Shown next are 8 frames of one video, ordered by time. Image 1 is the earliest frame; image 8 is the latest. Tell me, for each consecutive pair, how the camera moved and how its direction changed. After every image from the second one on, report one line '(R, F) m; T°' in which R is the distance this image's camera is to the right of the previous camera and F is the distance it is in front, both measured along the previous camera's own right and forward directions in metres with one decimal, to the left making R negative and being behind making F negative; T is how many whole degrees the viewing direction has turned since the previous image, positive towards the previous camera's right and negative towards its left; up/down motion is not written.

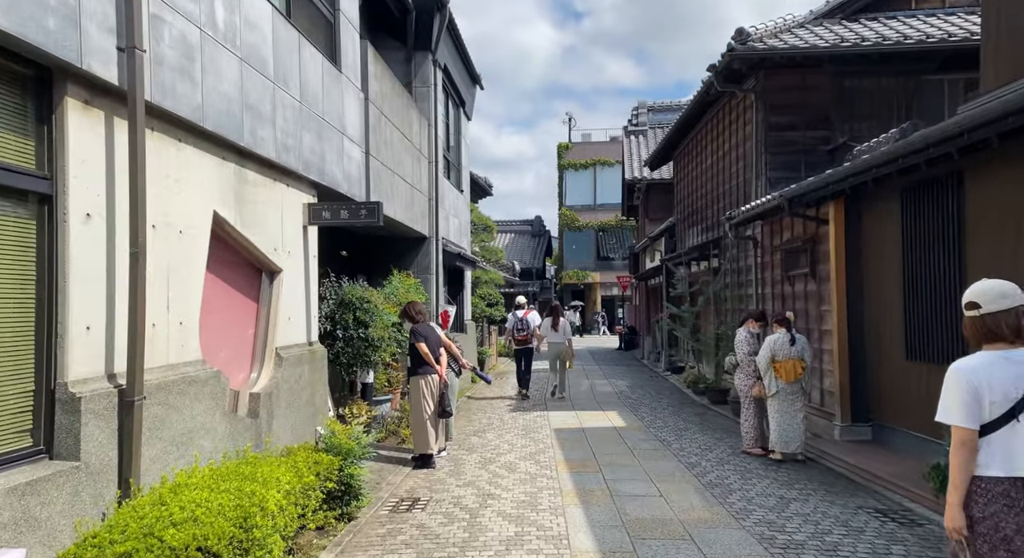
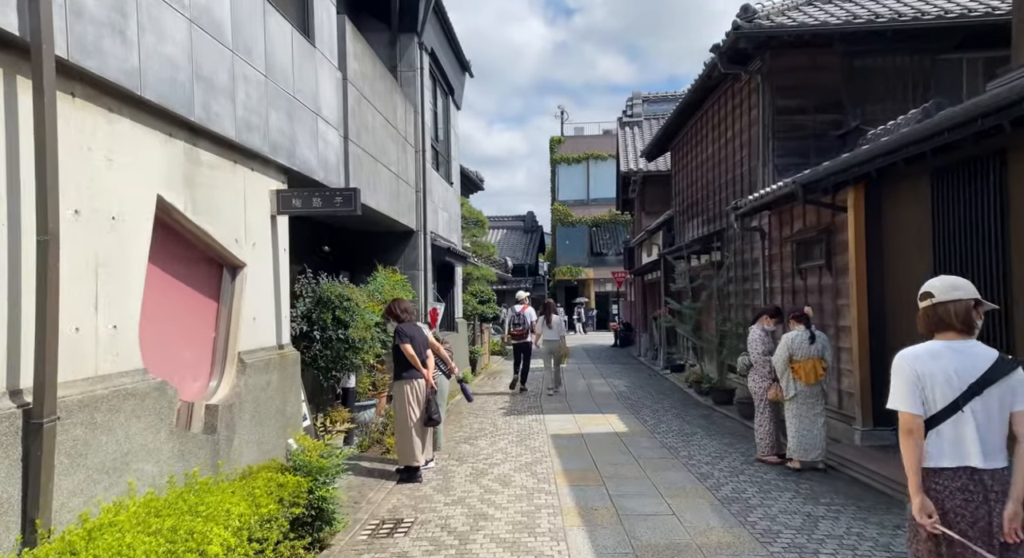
(0.0, +0.7) m; +1°
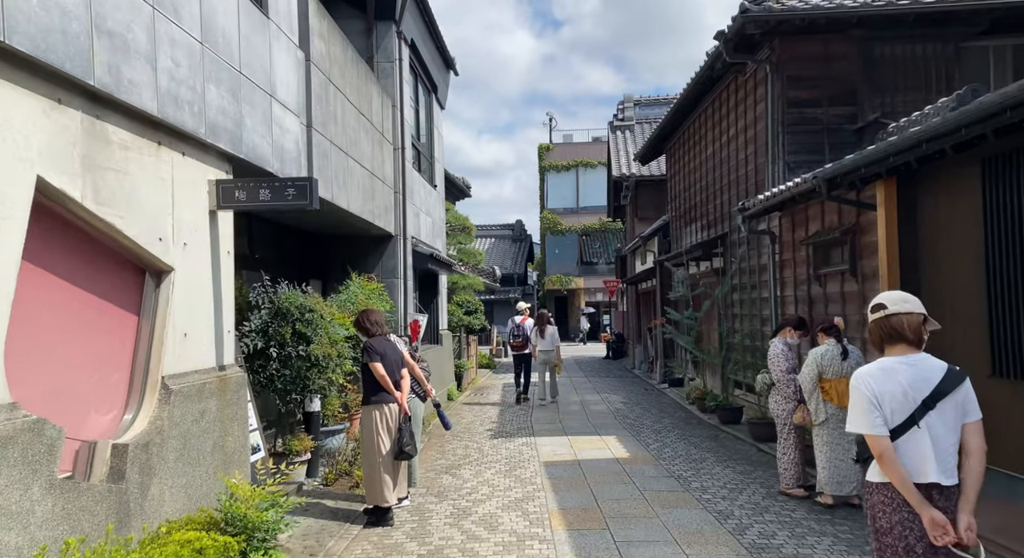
(0.0, +0.9) m; +1°
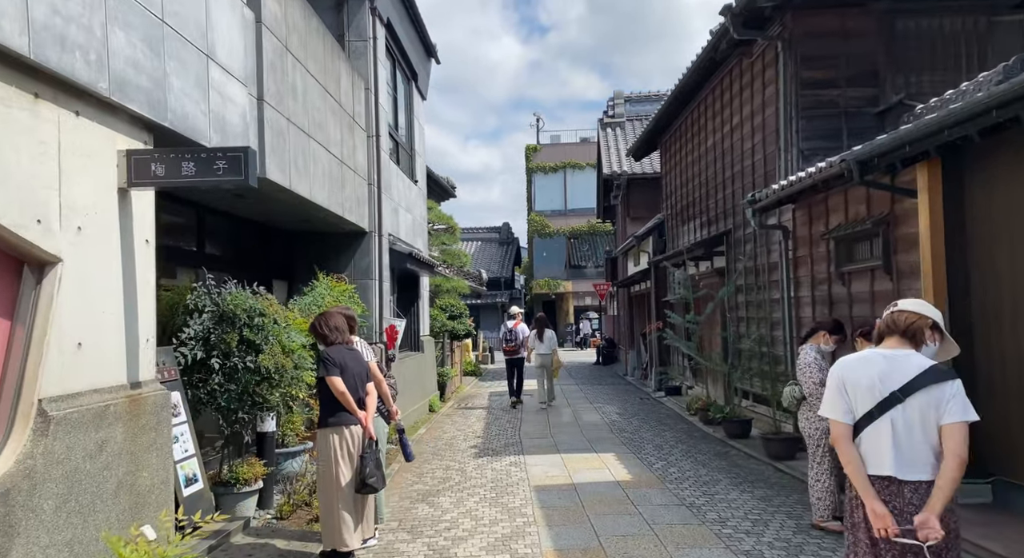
(0.0, +0.9) m; +1°
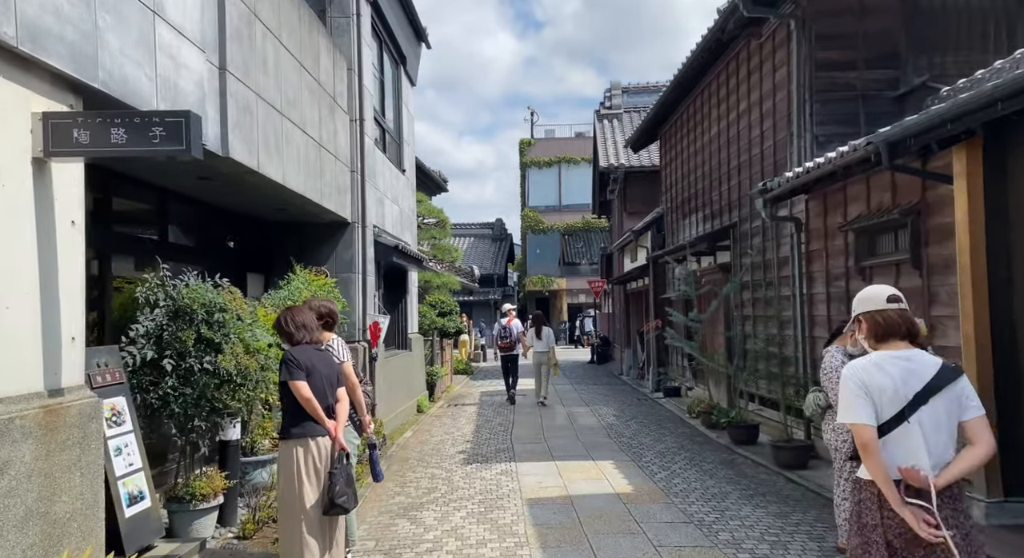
(0.0, +0.6) m; +1°
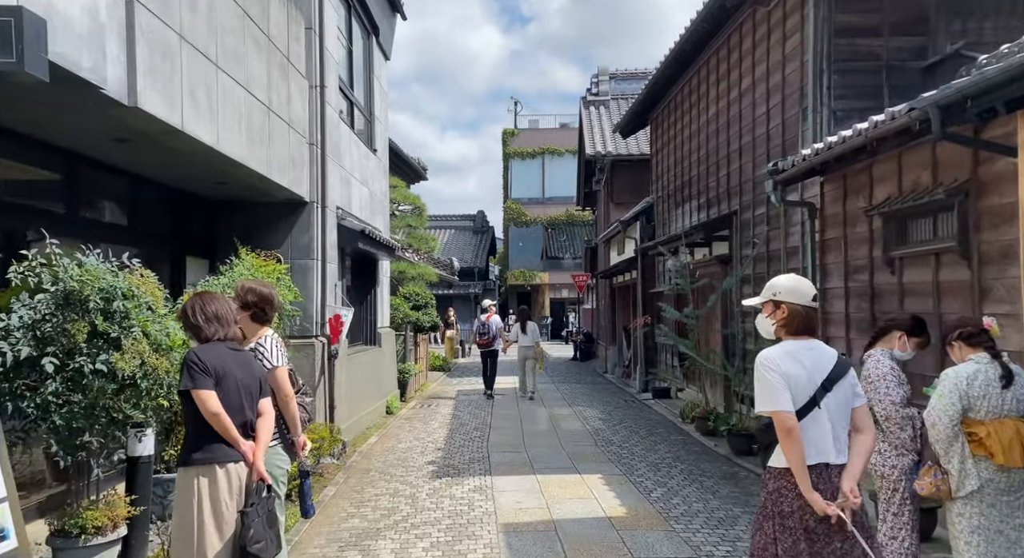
(0.0, +0.9) m; +1°
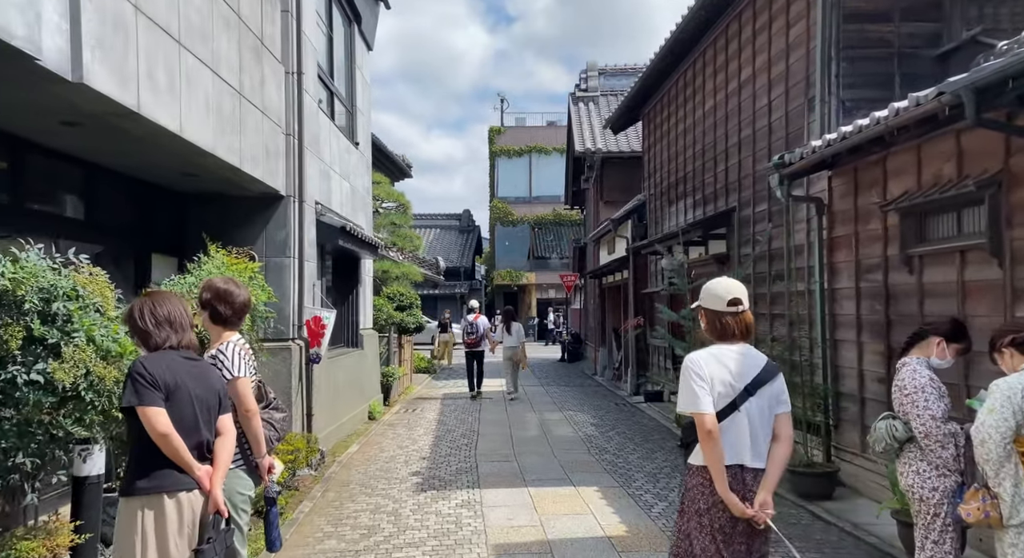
(0.0, +0.4) m; +1°
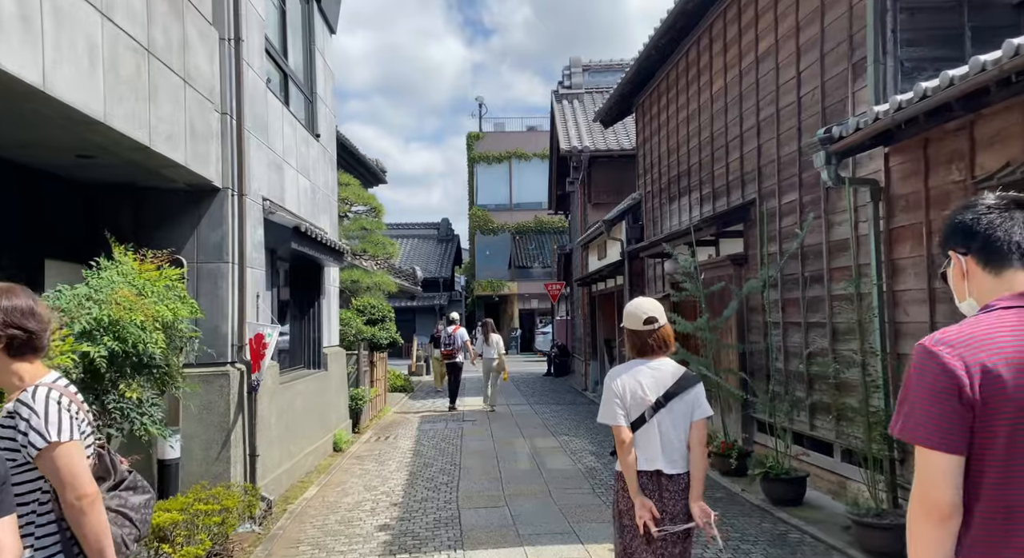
(-0.1, +1.3) m; +2°
